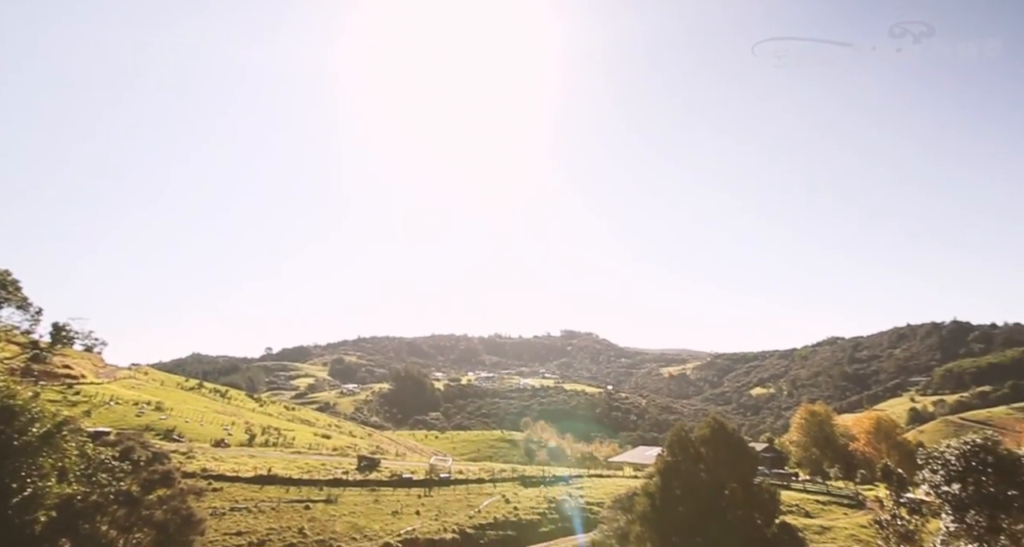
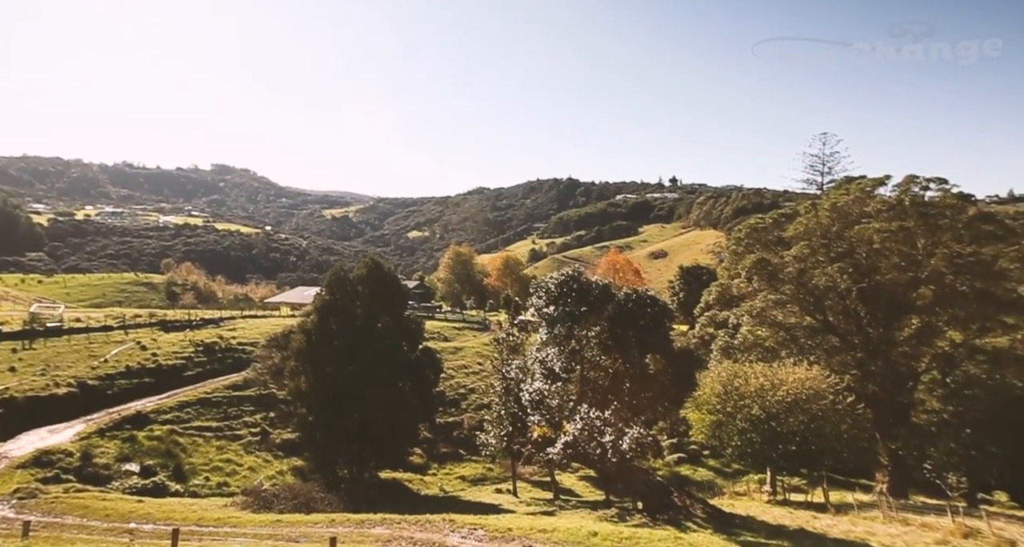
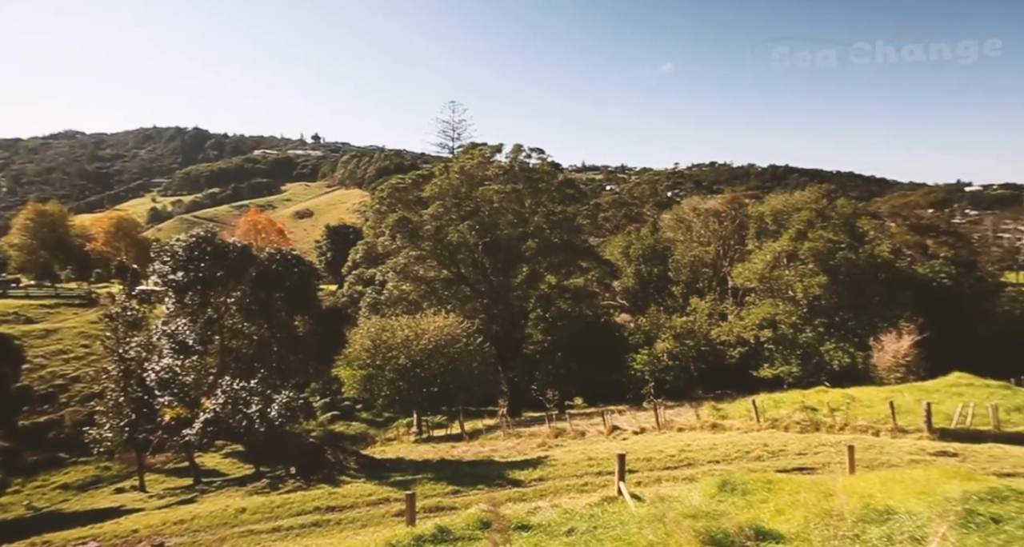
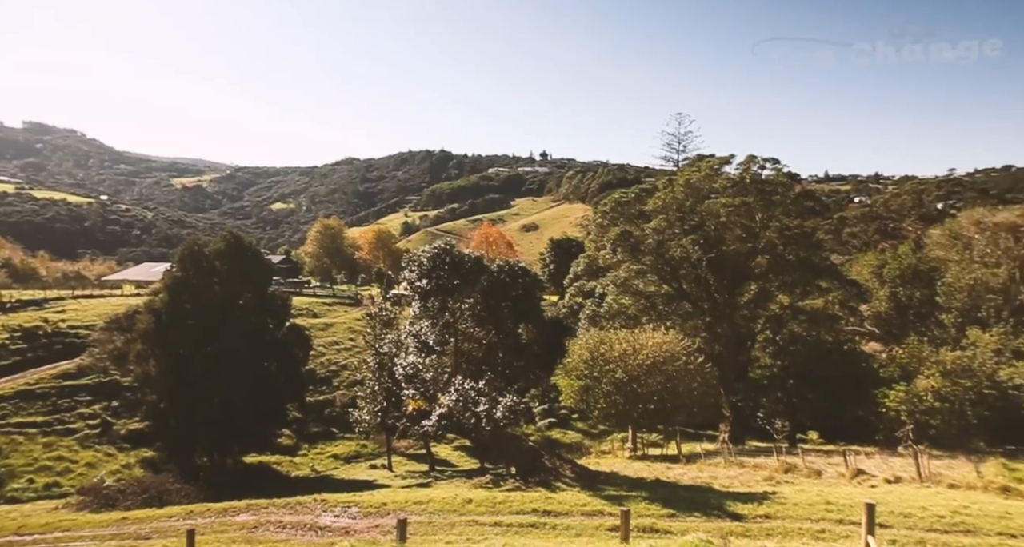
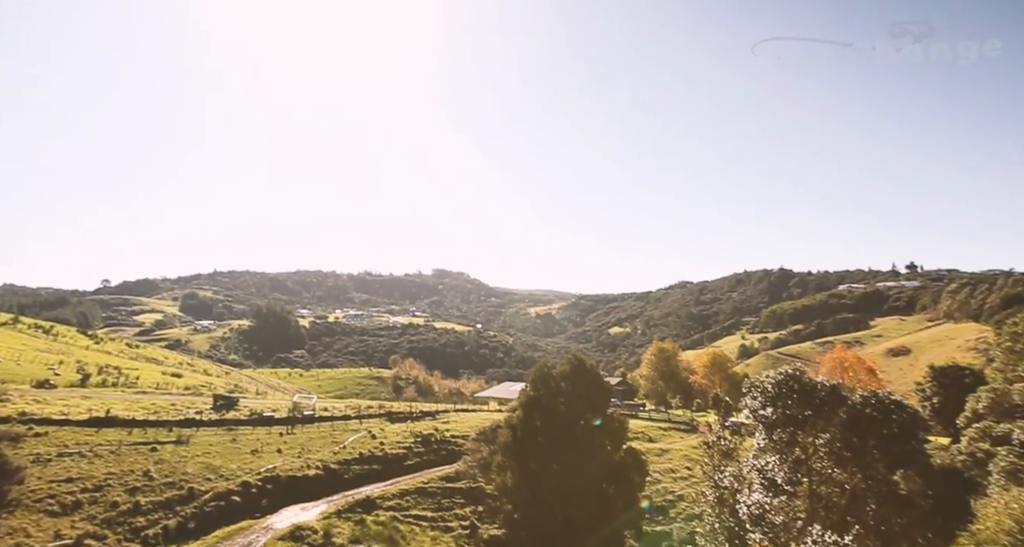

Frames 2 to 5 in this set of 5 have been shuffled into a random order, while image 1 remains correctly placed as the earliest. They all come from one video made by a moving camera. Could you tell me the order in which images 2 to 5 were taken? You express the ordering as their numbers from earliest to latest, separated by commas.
5, 2, 4, 3
